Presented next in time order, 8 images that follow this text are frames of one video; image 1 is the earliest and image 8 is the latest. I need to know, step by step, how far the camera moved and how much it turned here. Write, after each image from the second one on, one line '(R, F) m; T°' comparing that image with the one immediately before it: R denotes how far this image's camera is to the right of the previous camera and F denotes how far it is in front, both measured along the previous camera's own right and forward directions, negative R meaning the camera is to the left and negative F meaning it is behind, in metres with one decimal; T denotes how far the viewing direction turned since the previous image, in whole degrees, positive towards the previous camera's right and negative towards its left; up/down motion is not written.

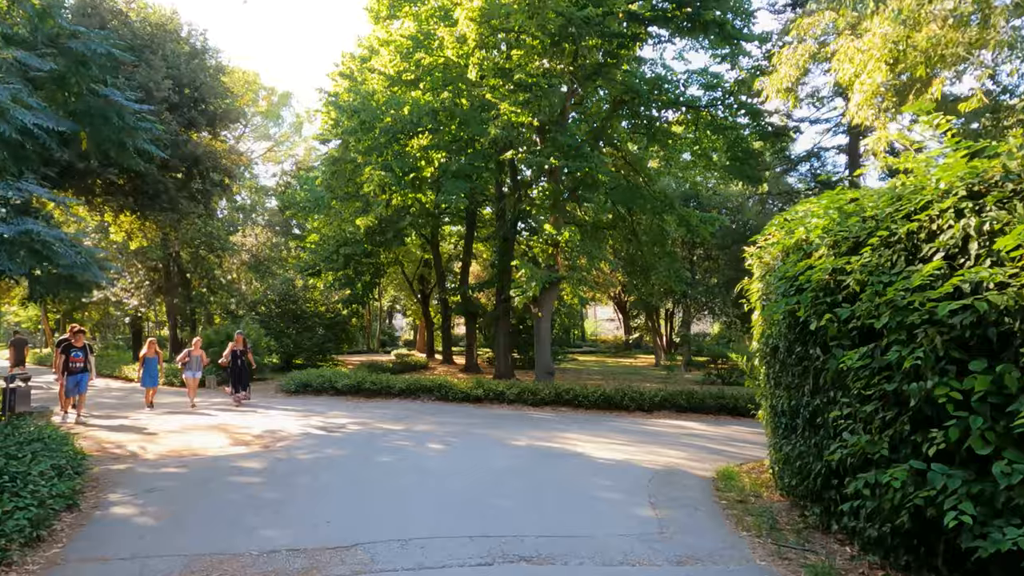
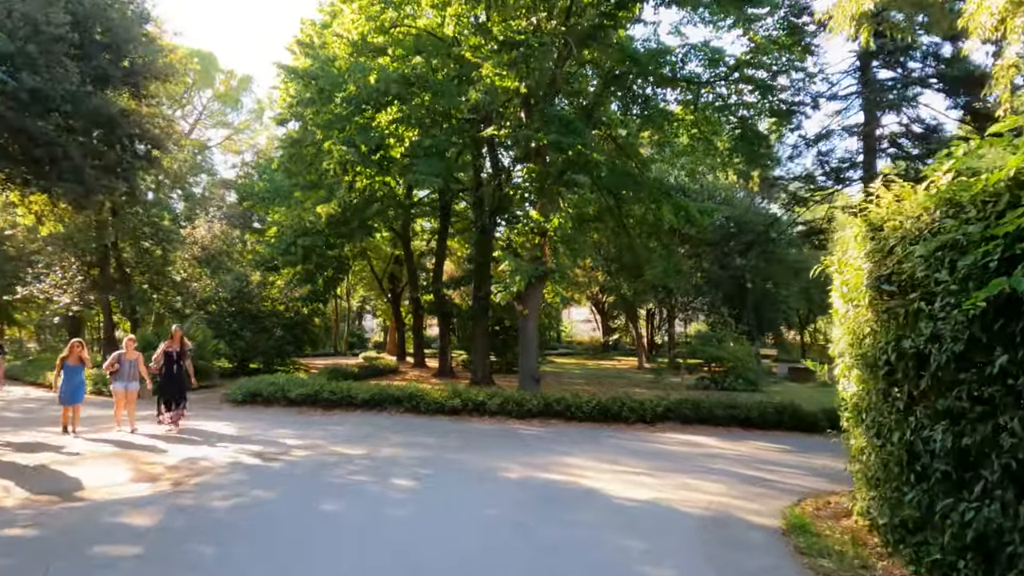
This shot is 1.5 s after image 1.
(-0.3, +2.4) m; +3°
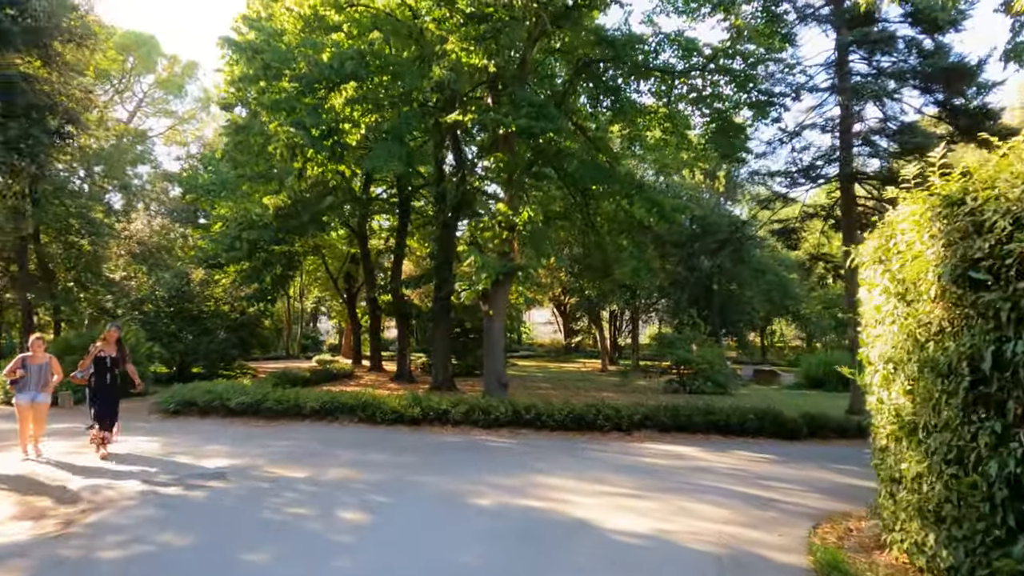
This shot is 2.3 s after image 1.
(-0.2, +1.3) m; +4°
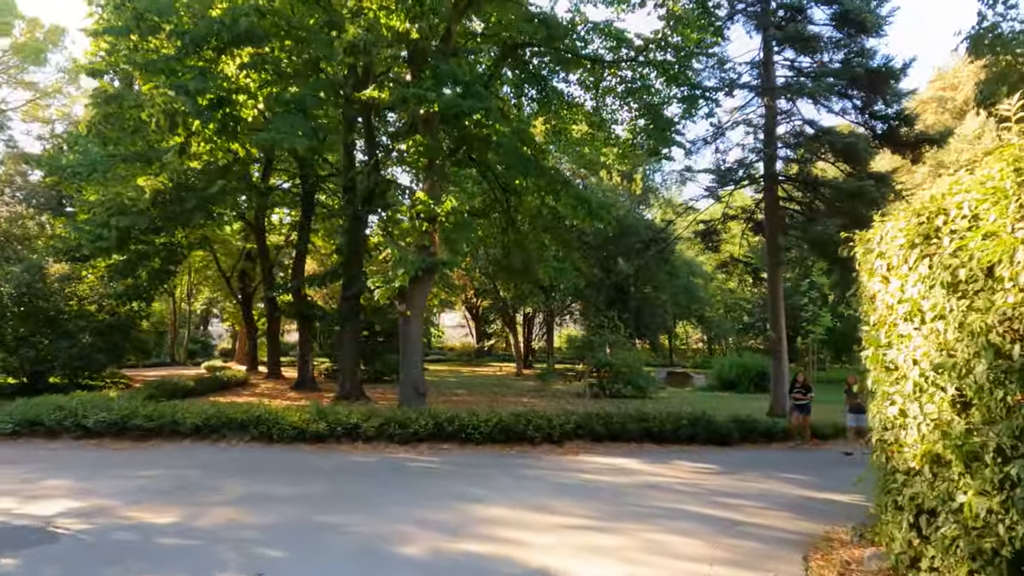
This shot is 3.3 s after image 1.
(-0.3, +1.5) m; +9°
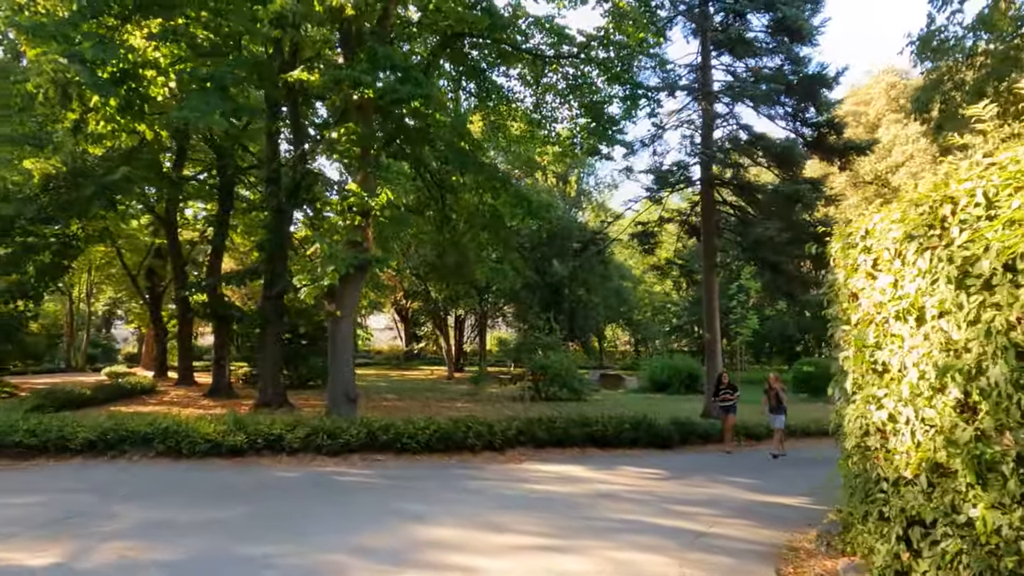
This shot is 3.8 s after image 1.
(-0.2, +0.7) m; +7°
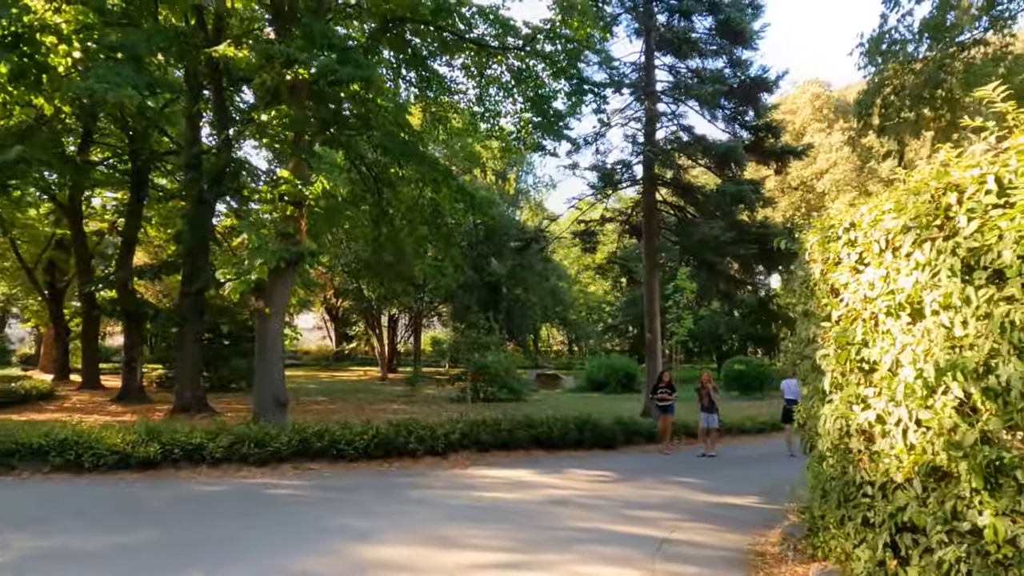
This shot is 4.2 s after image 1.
(-0.2, +0.5) m; +6°
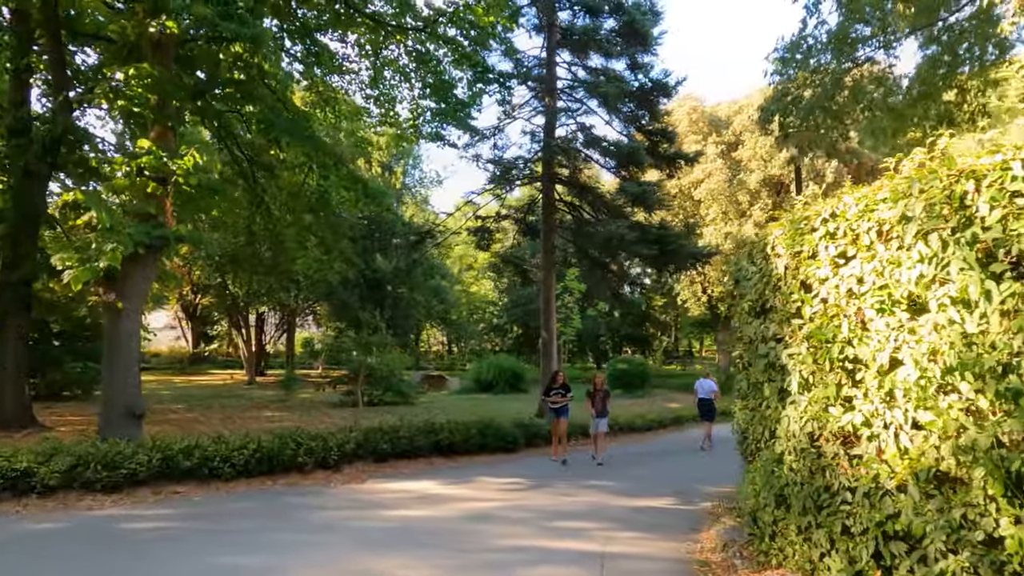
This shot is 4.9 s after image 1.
(-0.5, +0.8) m; +12°
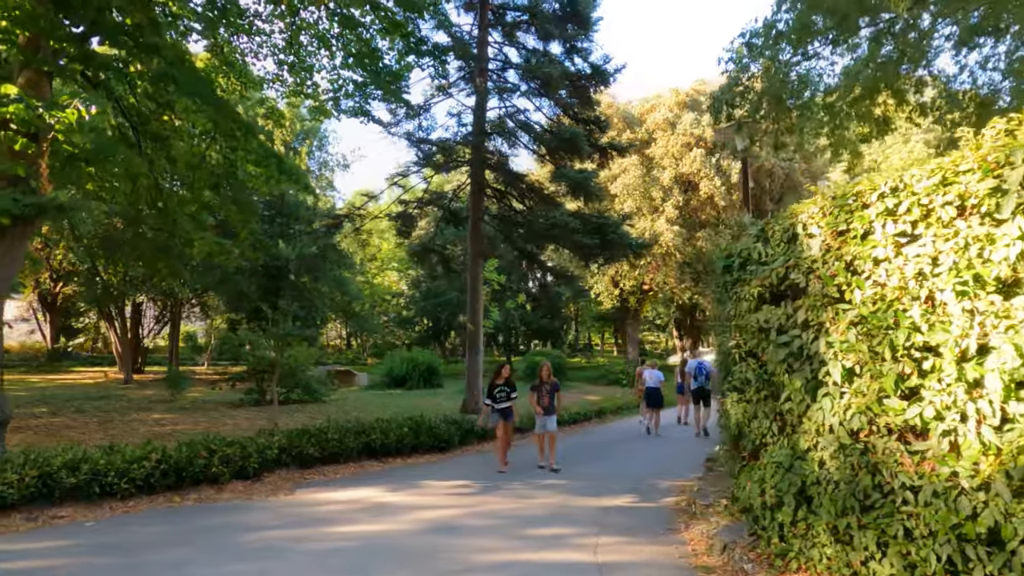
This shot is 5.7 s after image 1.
(-0.8, +0.8) m; +10°
